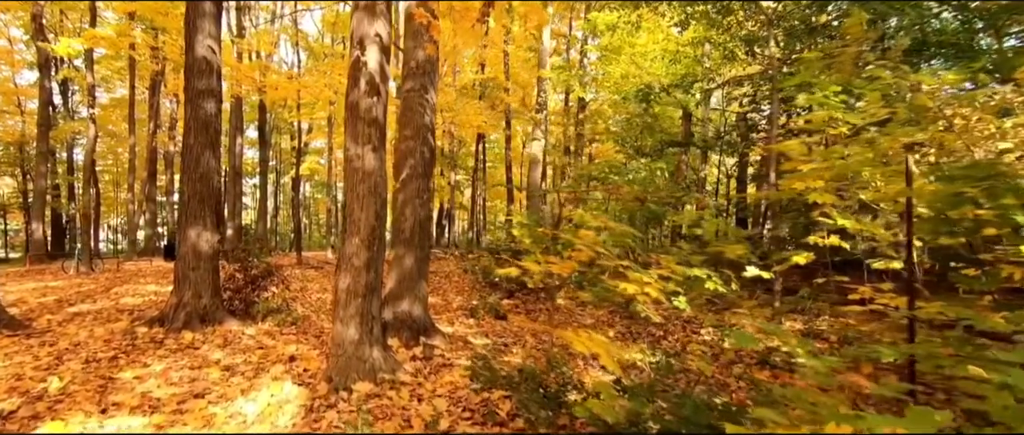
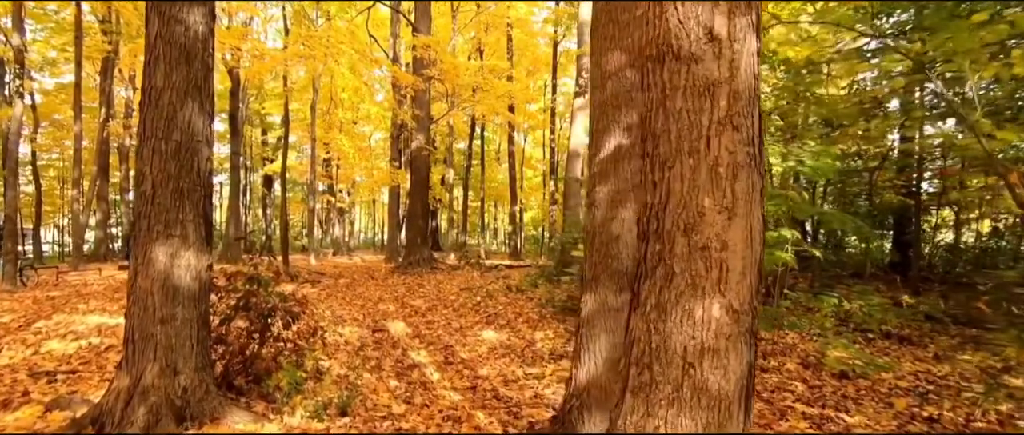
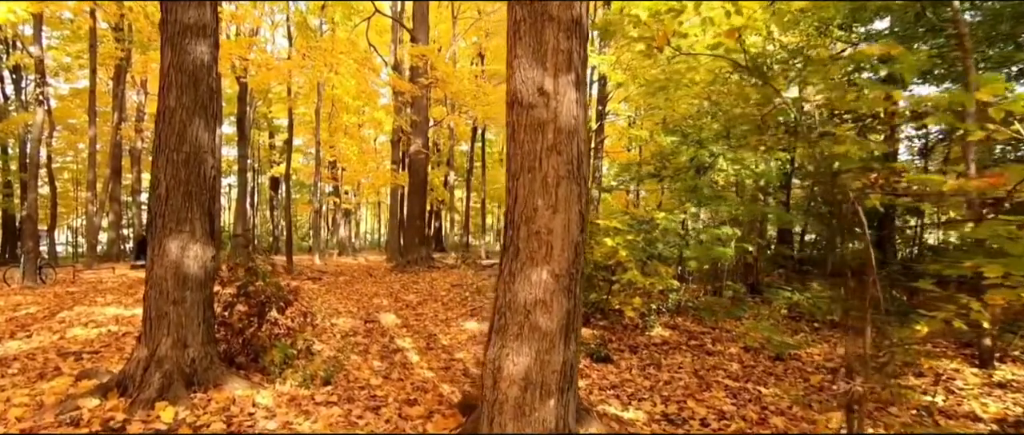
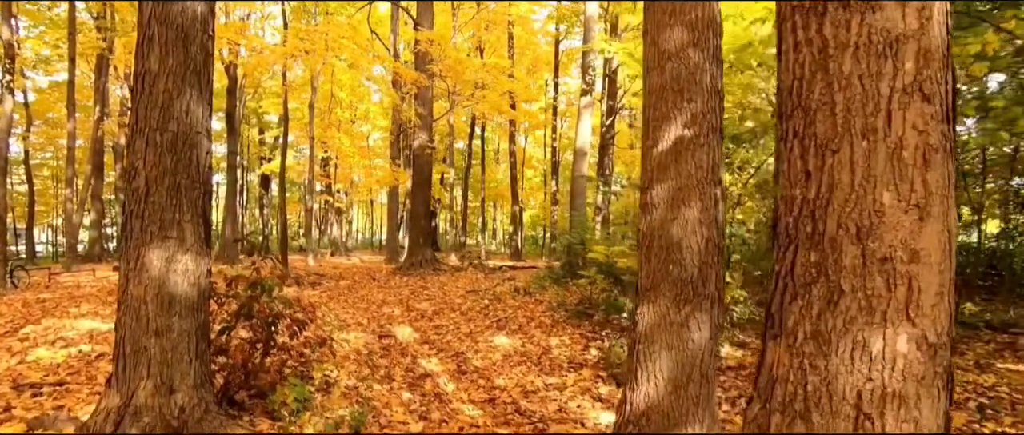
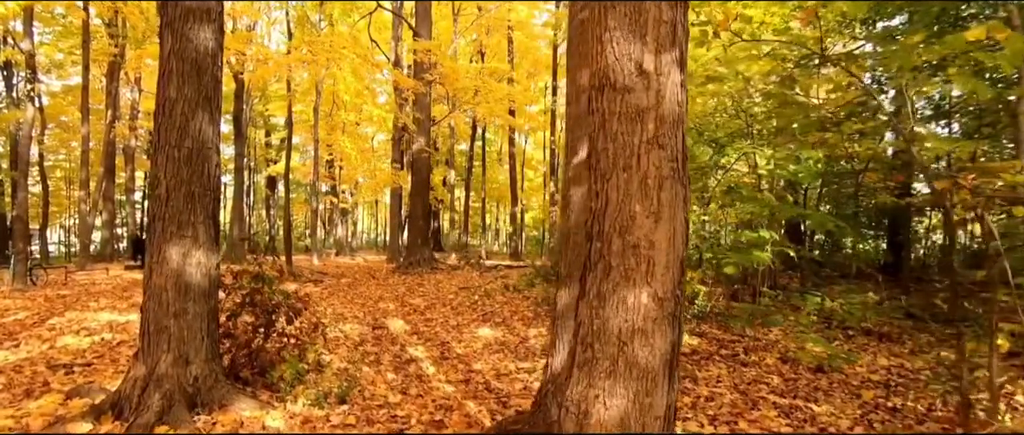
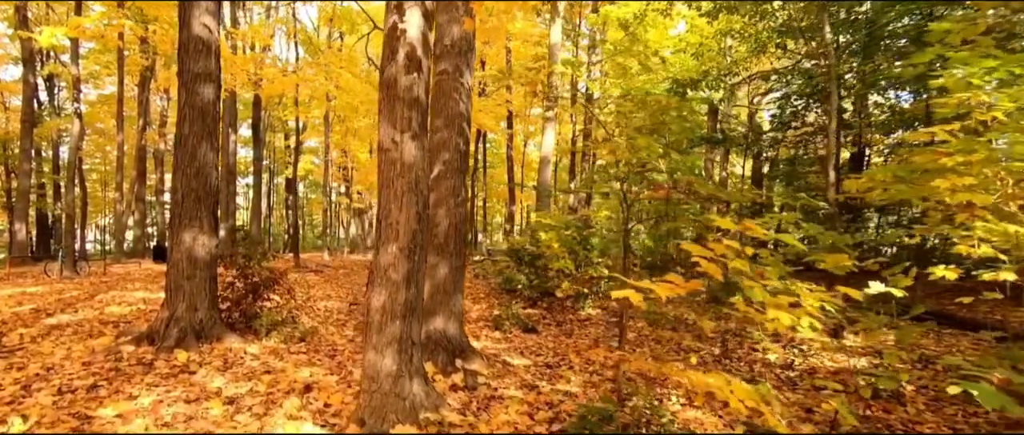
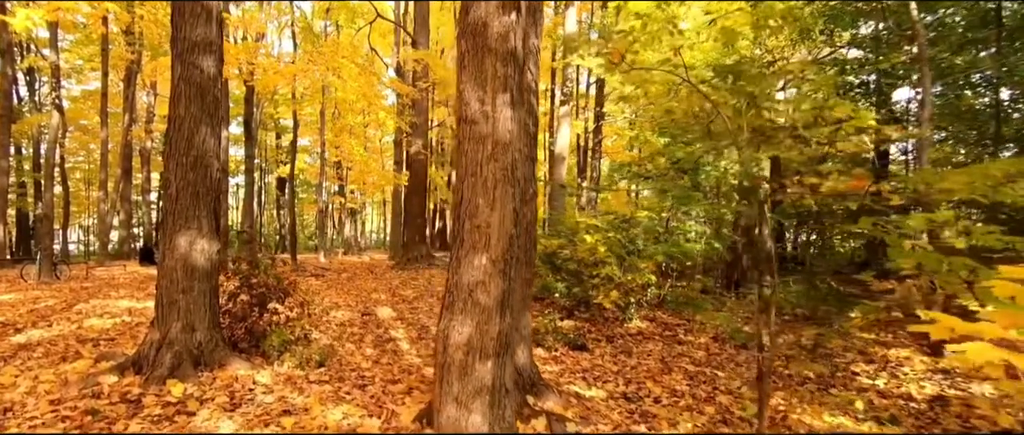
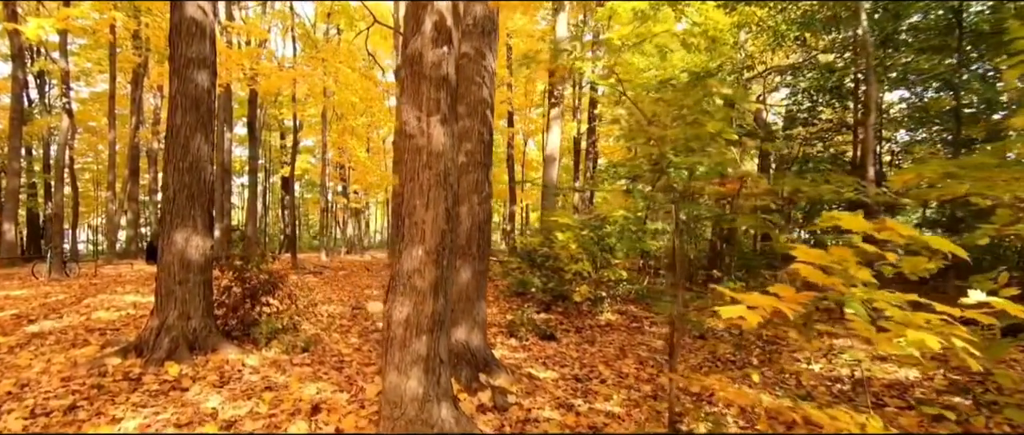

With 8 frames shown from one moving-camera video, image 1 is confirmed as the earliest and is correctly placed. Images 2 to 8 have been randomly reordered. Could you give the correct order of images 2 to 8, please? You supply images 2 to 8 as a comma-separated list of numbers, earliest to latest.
6, 8, 7, 3, 5, 2, 4
